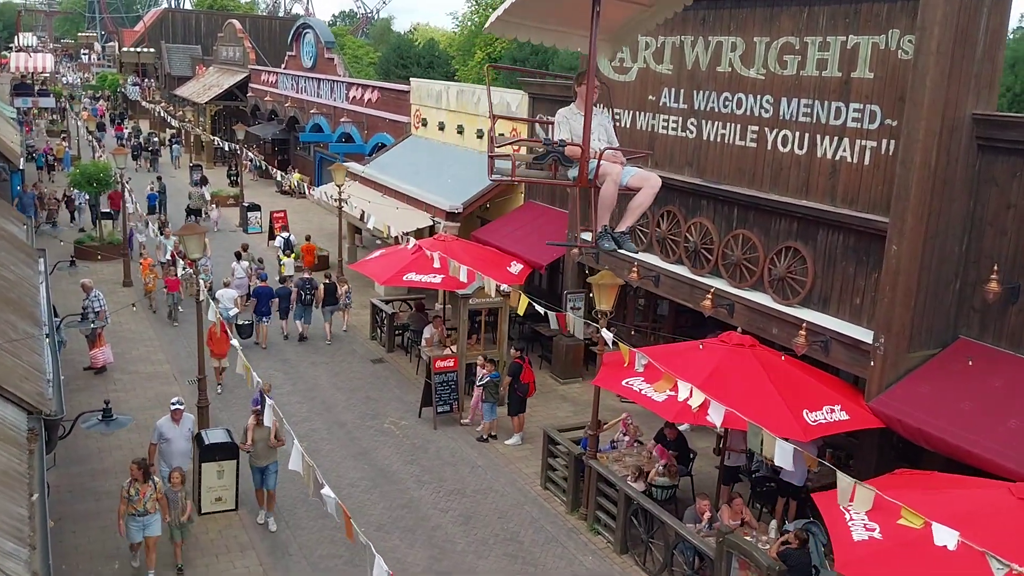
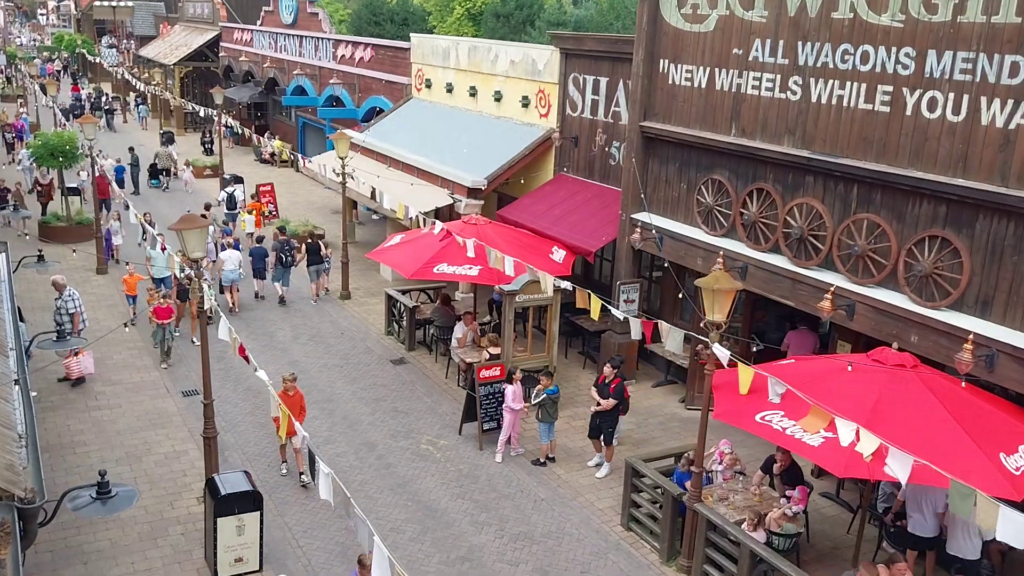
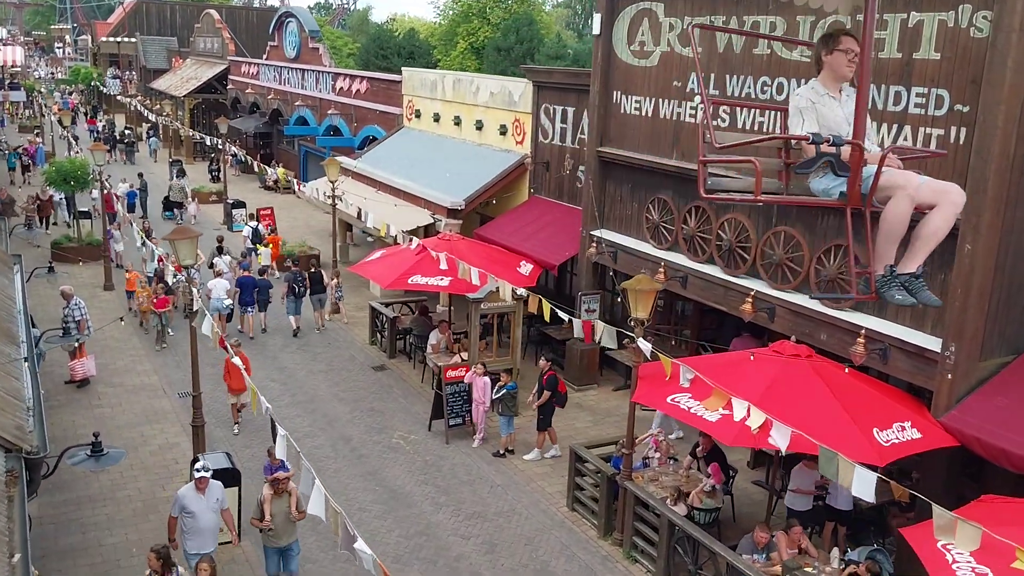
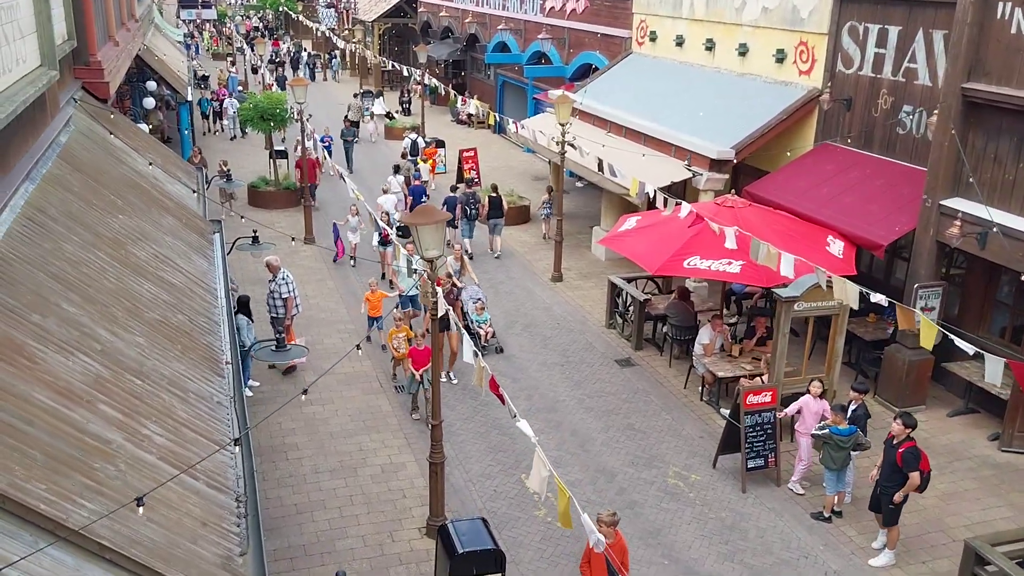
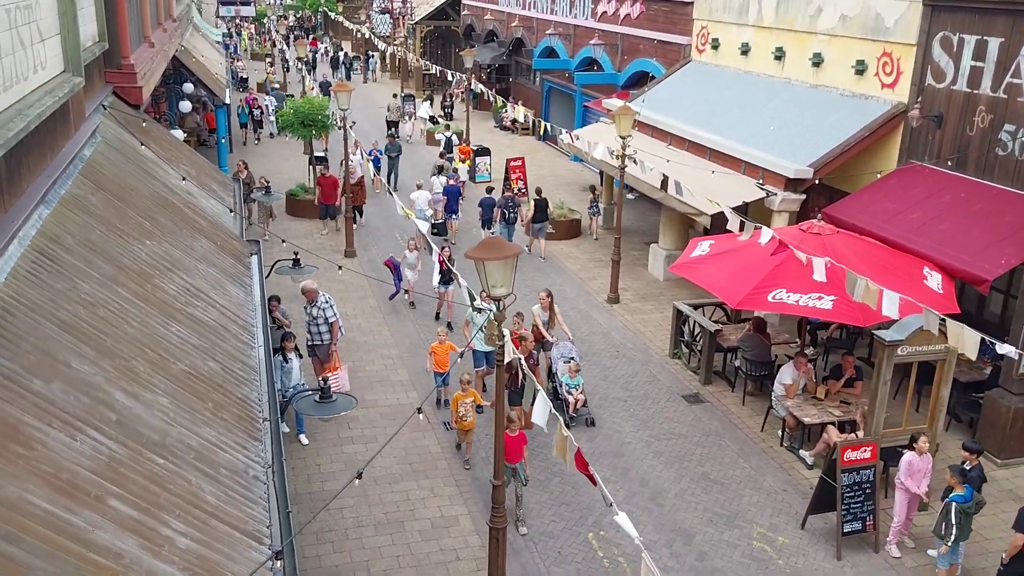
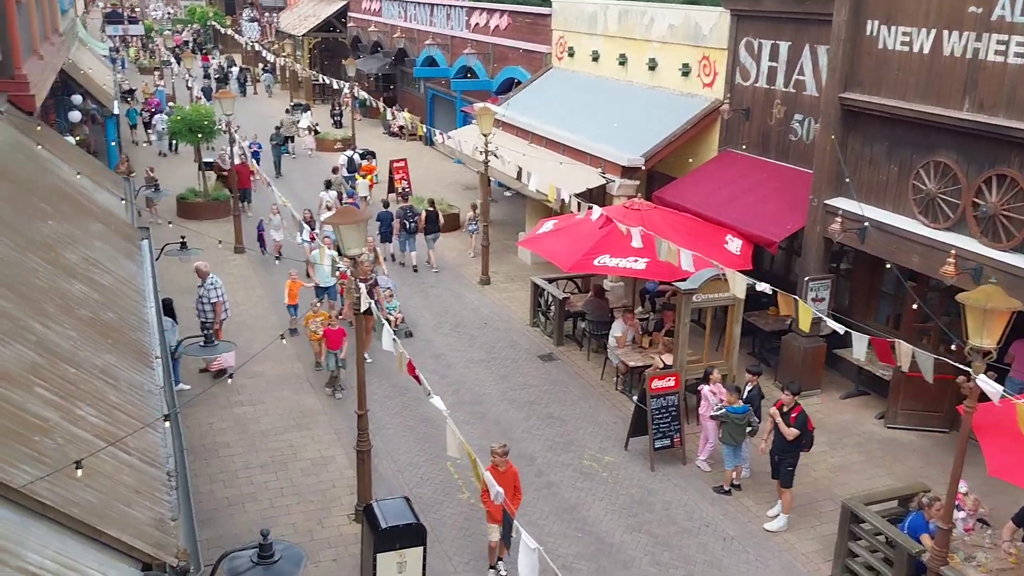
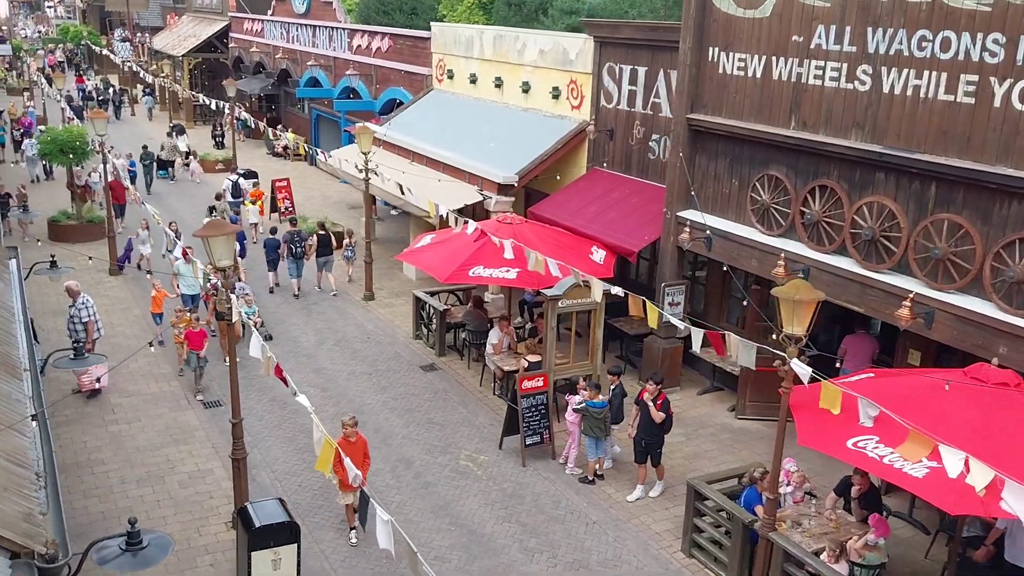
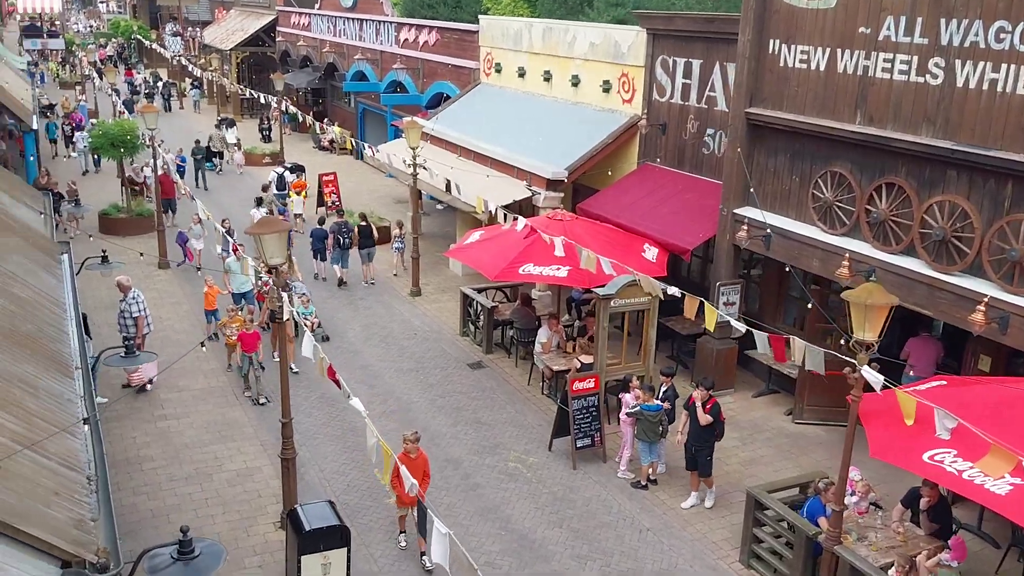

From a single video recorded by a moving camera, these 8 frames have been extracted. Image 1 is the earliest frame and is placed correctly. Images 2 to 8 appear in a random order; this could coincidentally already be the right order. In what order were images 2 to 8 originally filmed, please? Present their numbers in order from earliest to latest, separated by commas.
3, 2, 7, 8, 6, 4, 5
